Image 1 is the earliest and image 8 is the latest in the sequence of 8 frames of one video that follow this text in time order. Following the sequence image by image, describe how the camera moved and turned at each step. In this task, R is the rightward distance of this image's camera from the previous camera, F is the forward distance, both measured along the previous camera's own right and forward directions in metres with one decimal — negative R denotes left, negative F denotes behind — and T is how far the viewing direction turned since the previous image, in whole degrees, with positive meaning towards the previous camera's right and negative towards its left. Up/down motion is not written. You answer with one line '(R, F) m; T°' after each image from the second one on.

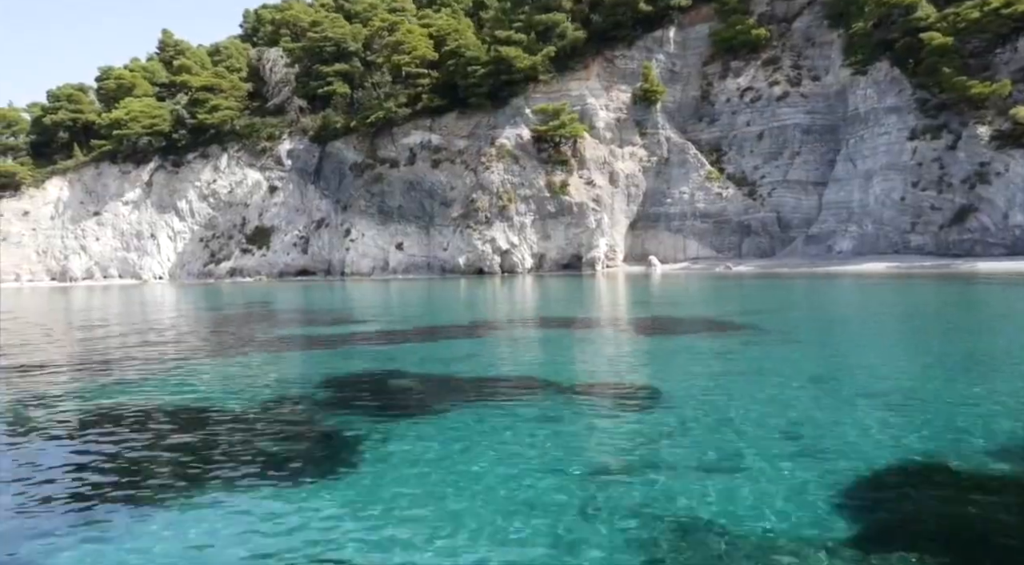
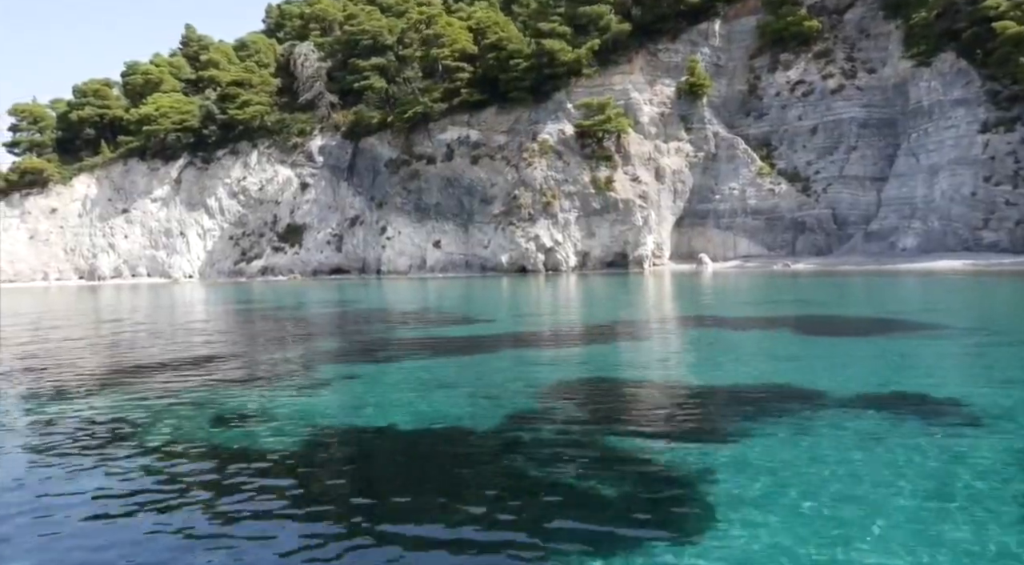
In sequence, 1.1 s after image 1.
(-2.1, +1.0) m; 0°
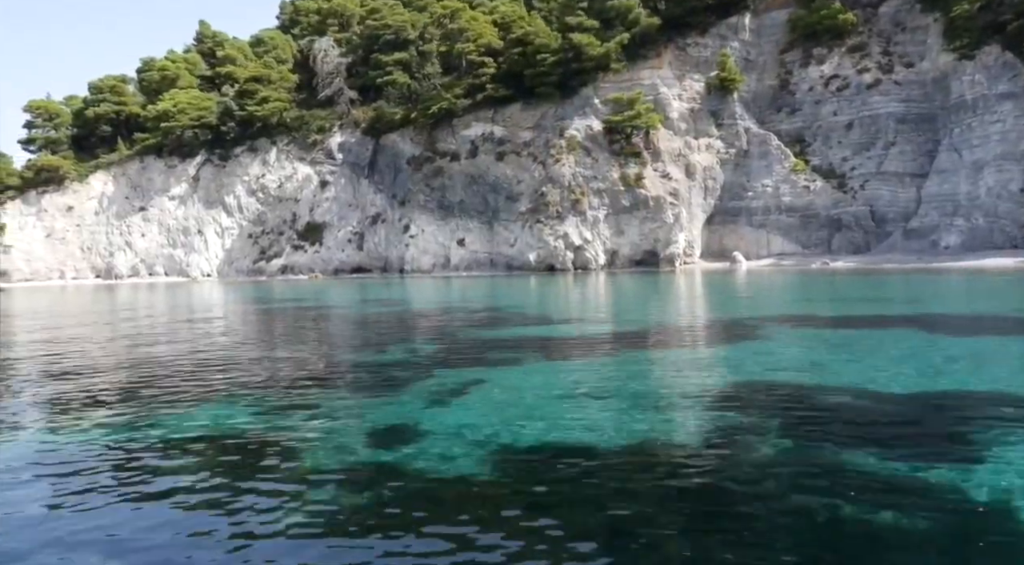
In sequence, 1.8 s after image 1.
(-1.3, +0.7) m; 0°
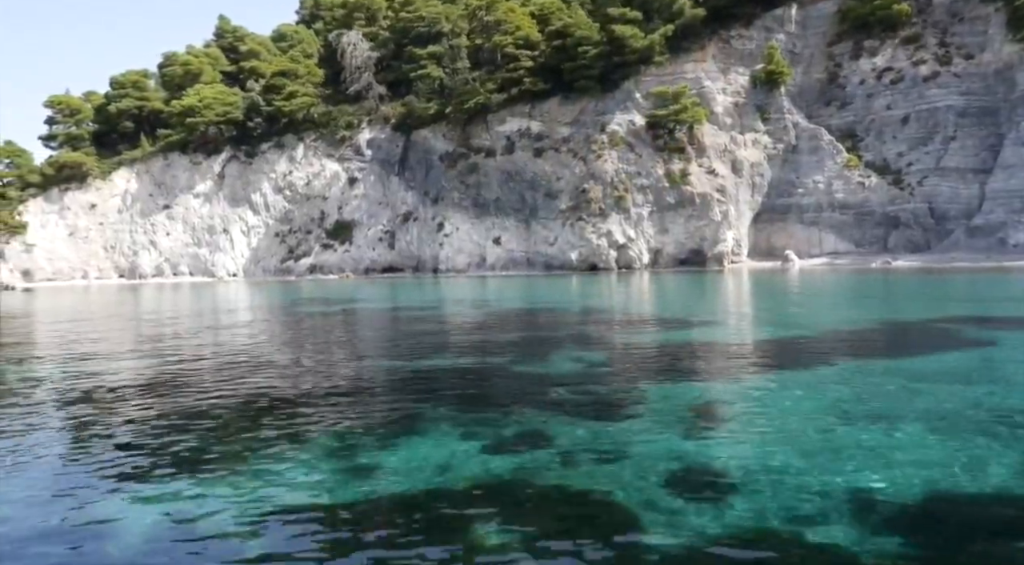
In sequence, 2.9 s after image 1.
(-1.9, +1.2) m; 0°
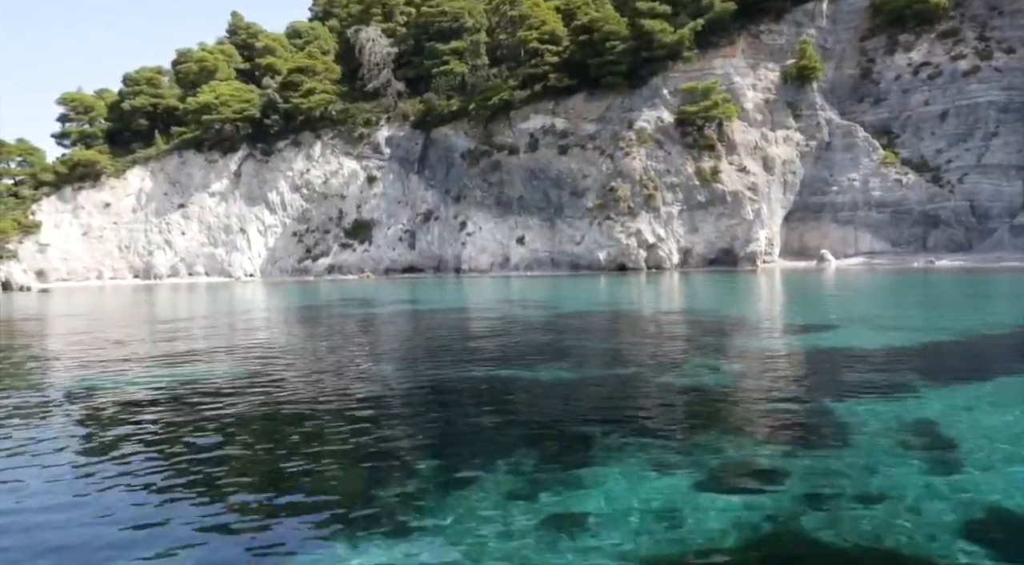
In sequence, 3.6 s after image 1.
(-1.2, +0.9) m; 0°
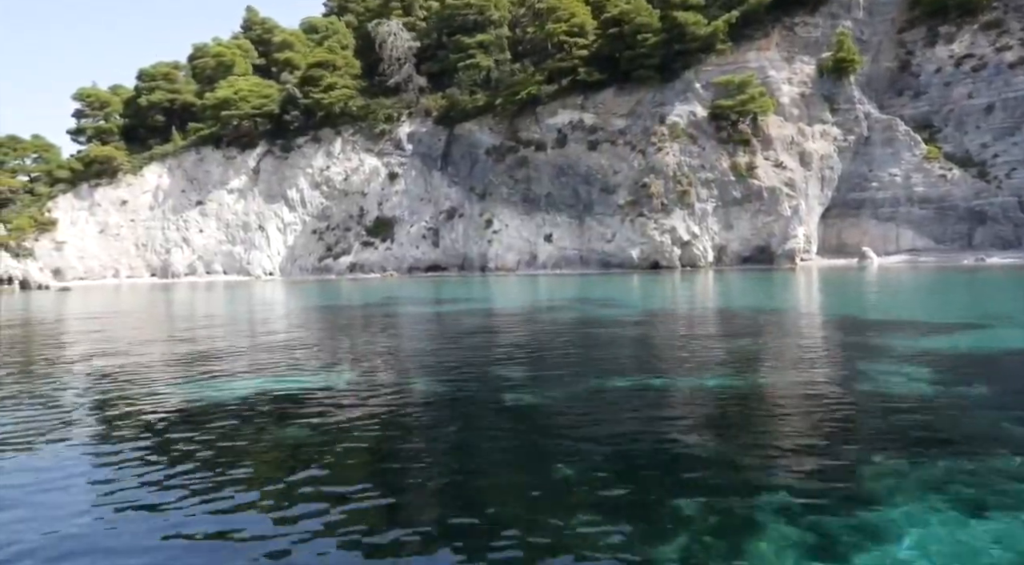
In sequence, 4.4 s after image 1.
(-1.3, +1.0) m; 0°
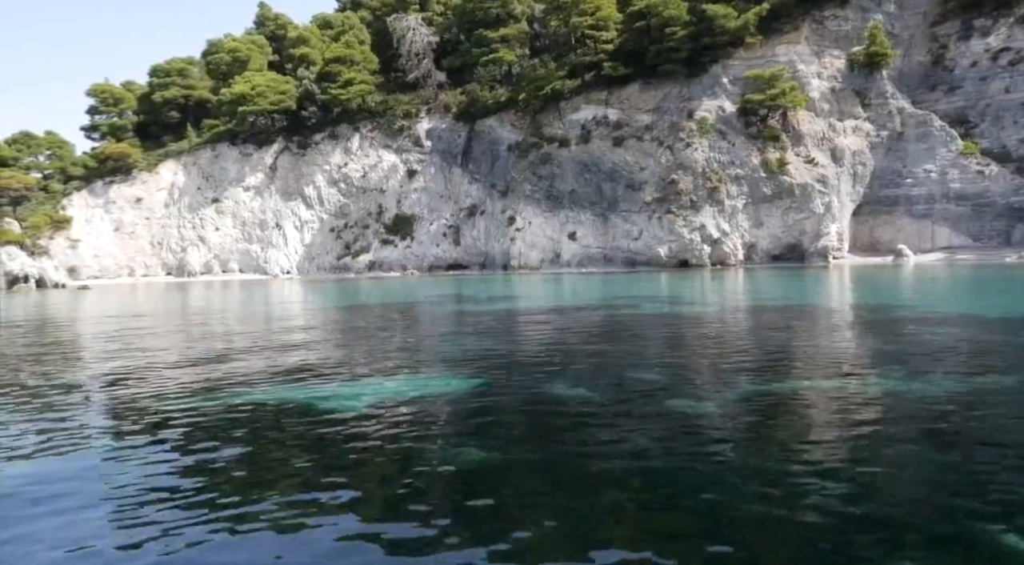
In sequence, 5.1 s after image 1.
(-1.1, +0.7) m; 0°
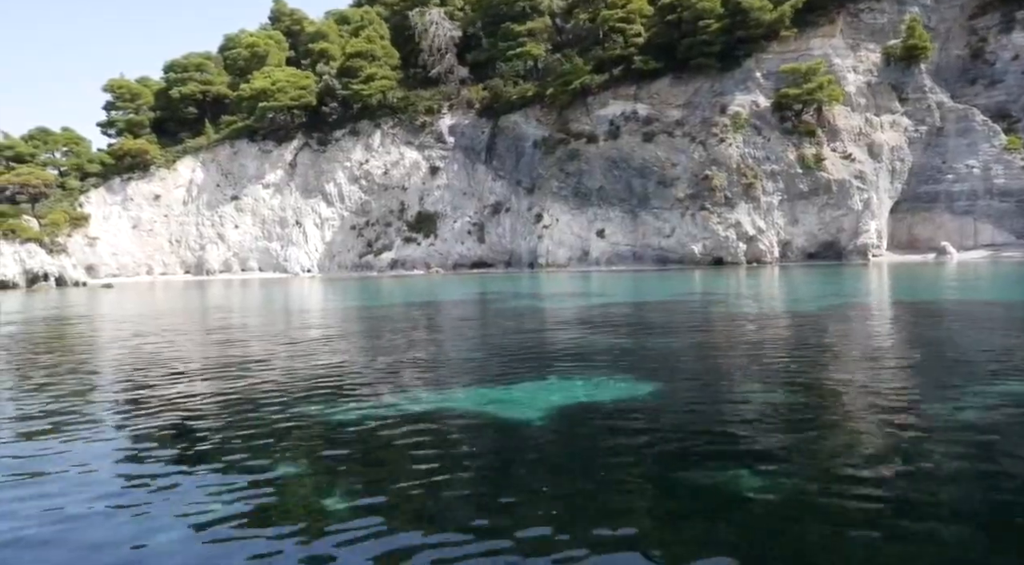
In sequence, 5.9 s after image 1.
(-1.3, +0.8) m; 0°
